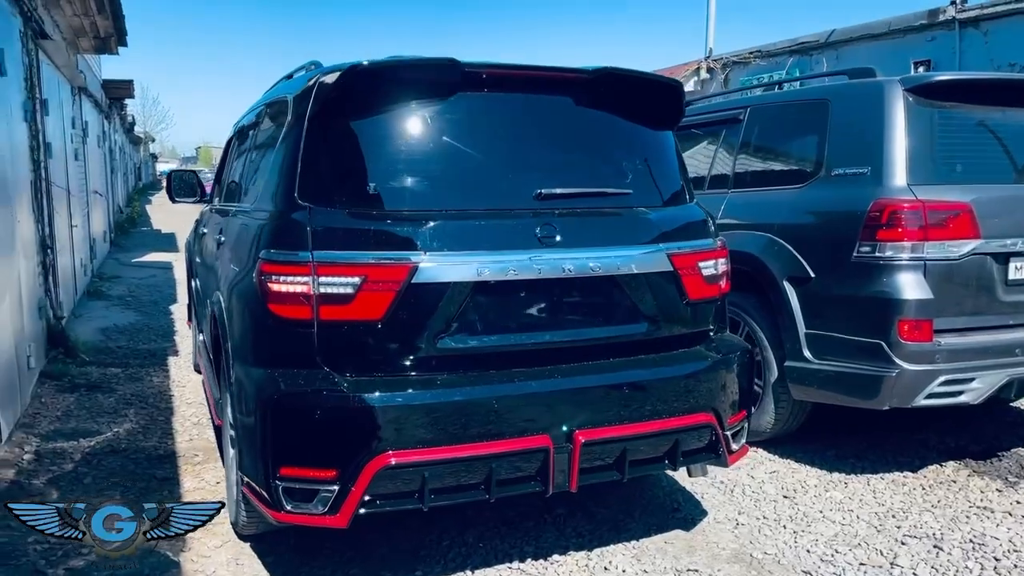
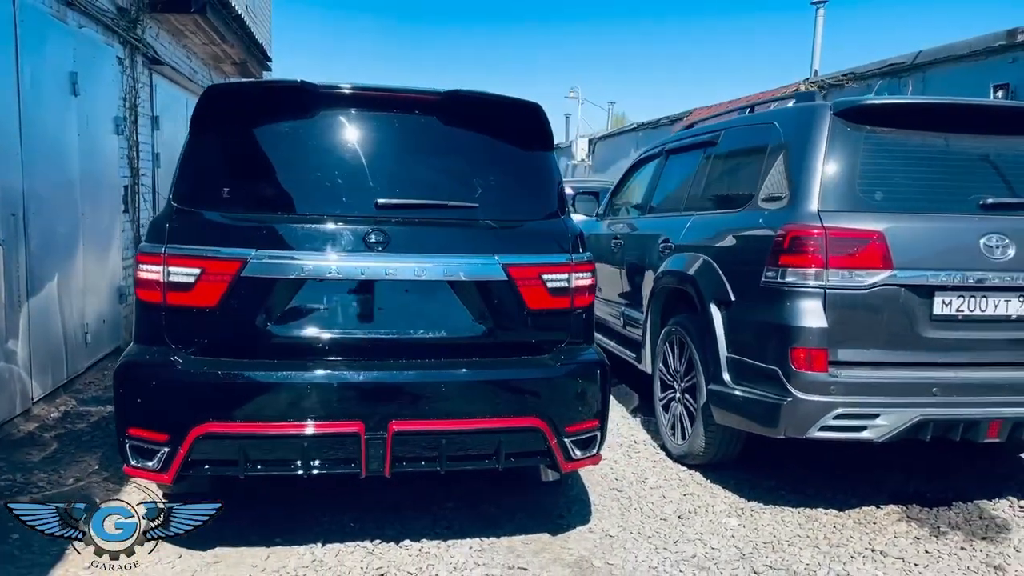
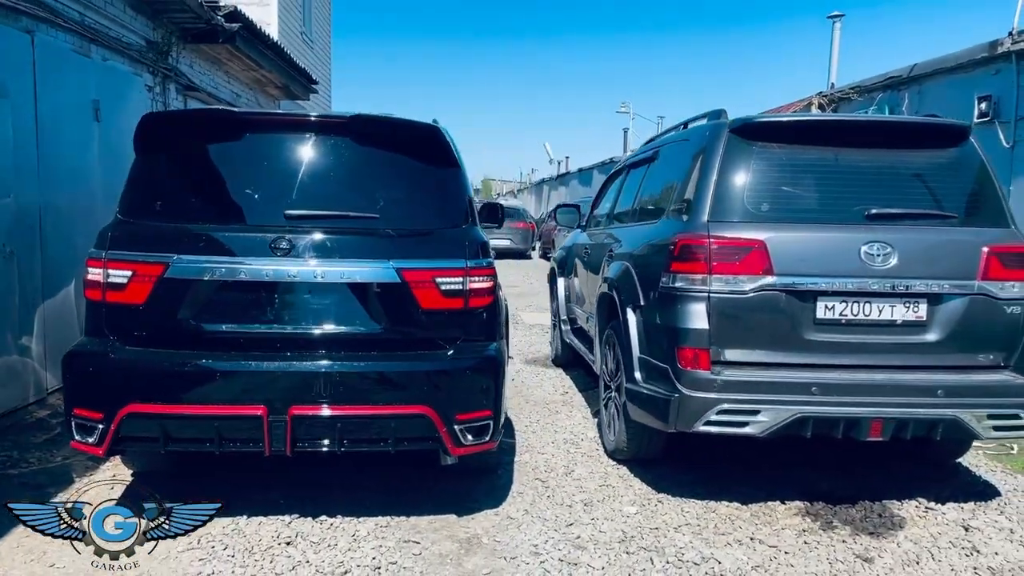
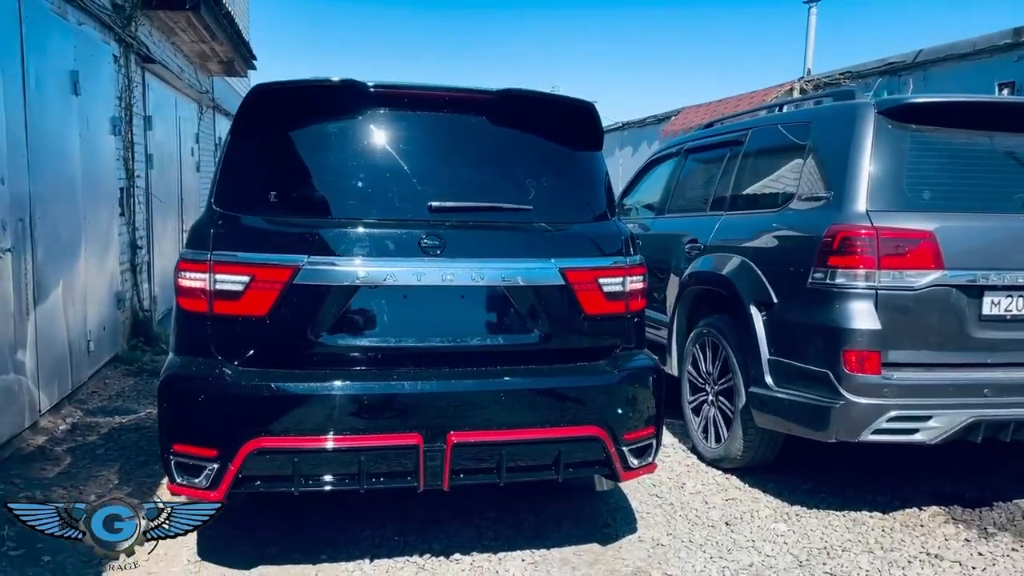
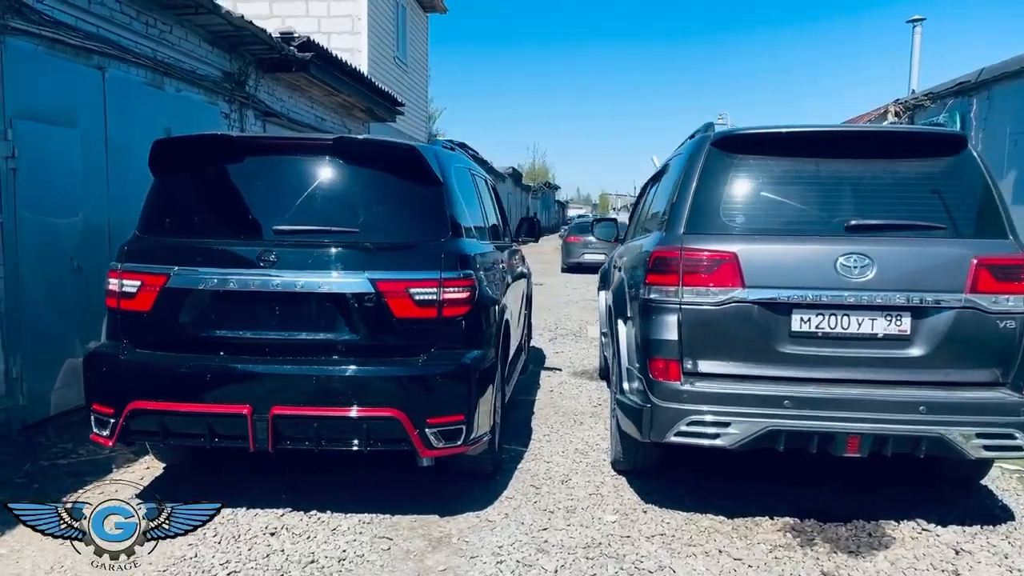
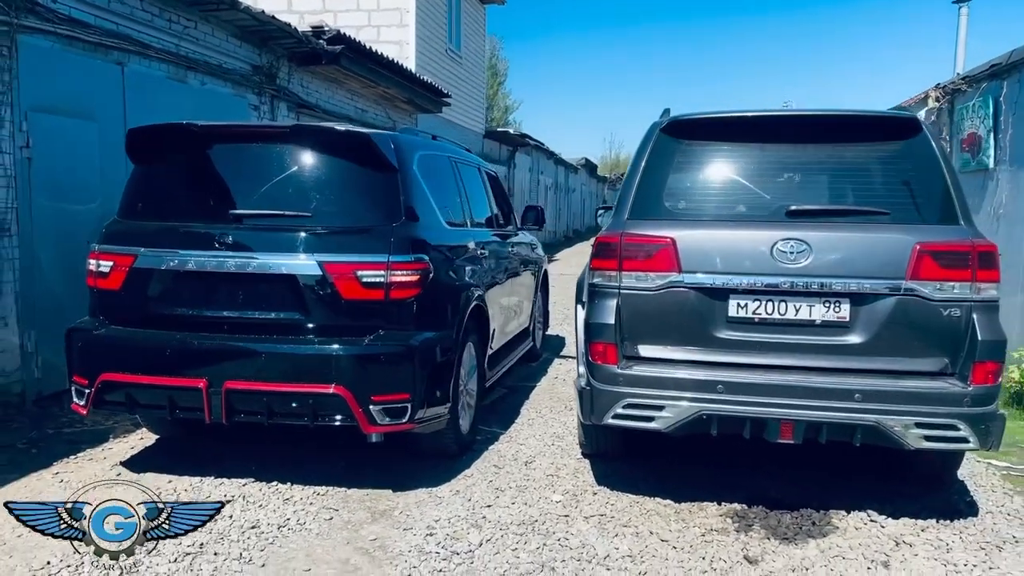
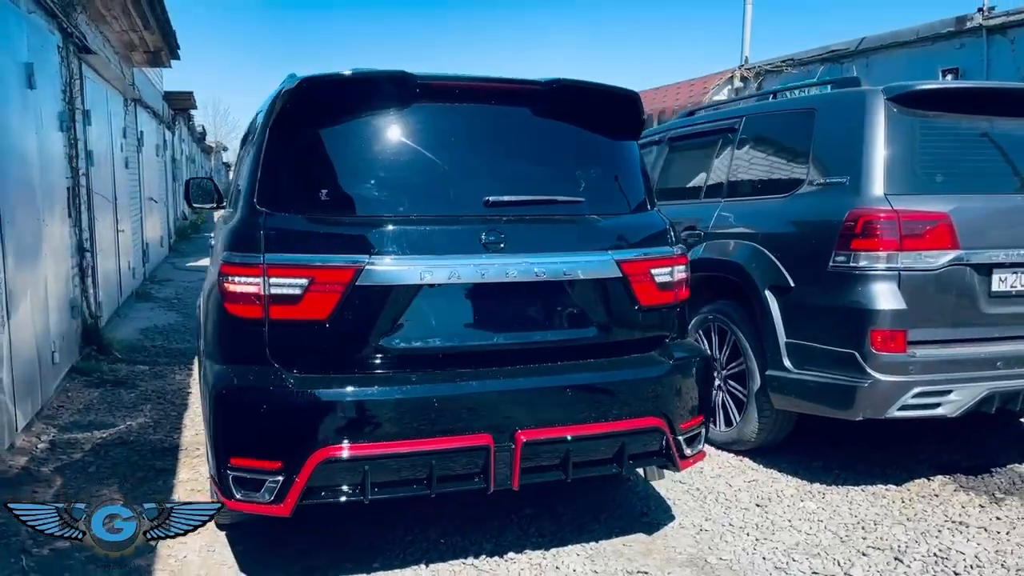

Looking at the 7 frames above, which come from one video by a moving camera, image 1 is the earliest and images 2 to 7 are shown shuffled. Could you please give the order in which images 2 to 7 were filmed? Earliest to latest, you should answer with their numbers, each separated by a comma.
7, 4, 2, 3, 5, 6
